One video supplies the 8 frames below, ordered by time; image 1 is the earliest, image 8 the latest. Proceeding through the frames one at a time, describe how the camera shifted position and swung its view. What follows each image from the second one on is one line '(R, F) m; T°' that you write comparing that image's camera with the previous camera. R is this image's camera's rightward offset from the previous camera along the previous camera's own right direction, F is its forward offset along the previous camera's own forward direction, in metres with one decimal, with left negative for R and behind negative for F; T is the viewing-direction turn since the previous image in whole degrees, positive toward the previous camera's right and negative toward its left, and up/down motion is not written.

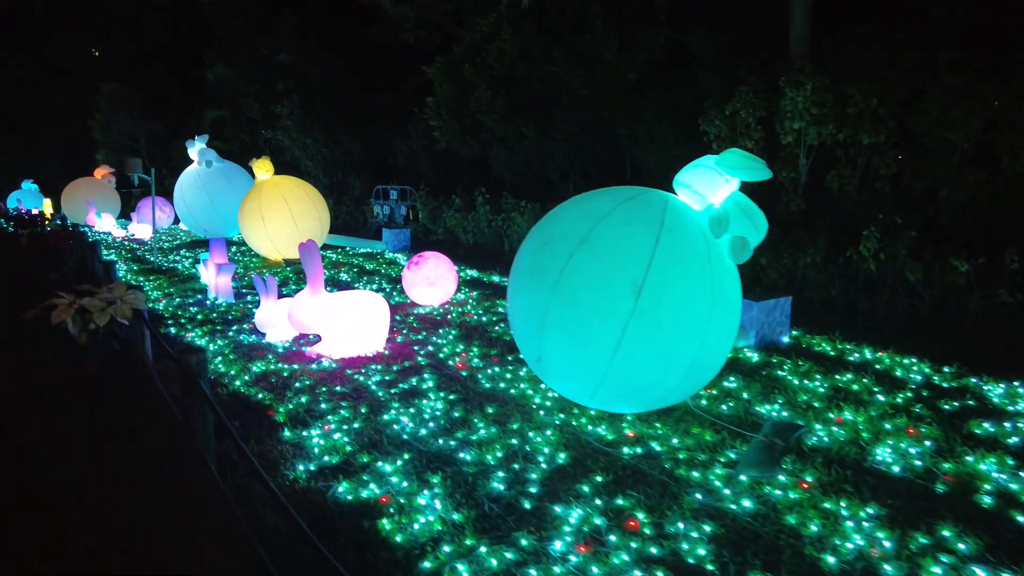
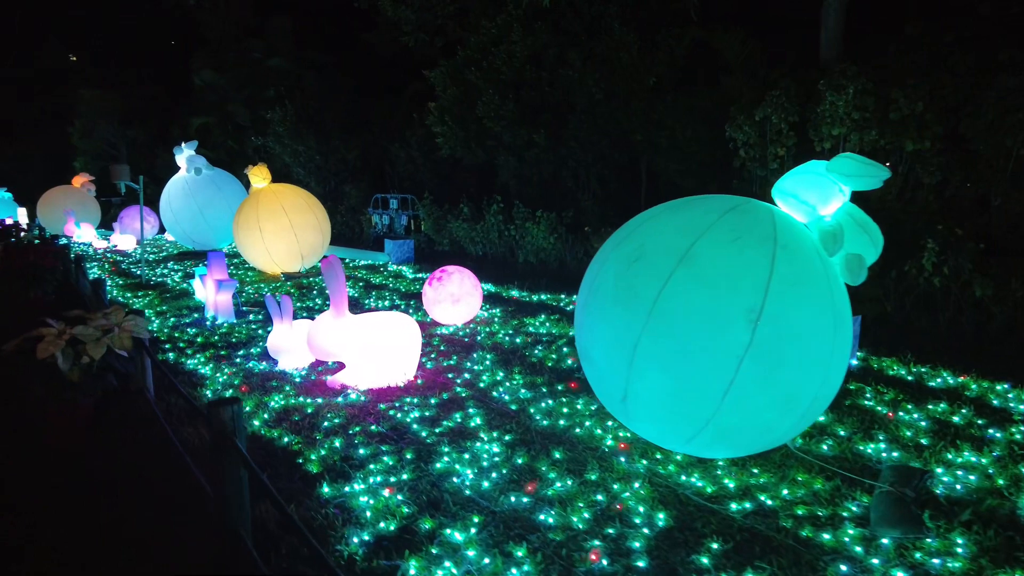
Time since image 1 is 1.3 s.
(-0.5, +0.6) m; +2°
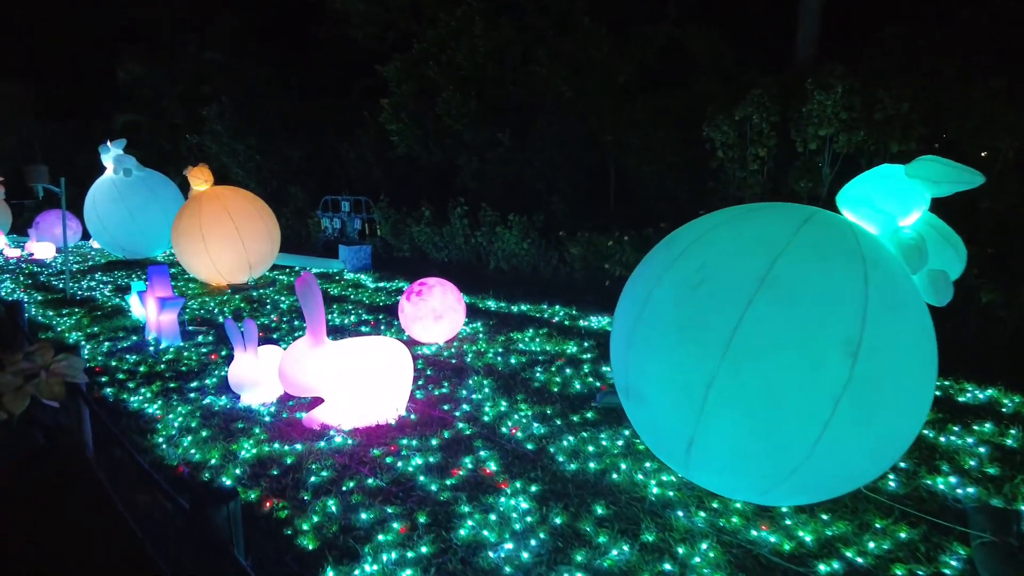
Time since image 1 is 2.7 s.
(-0.4, +0.6) m; +5°
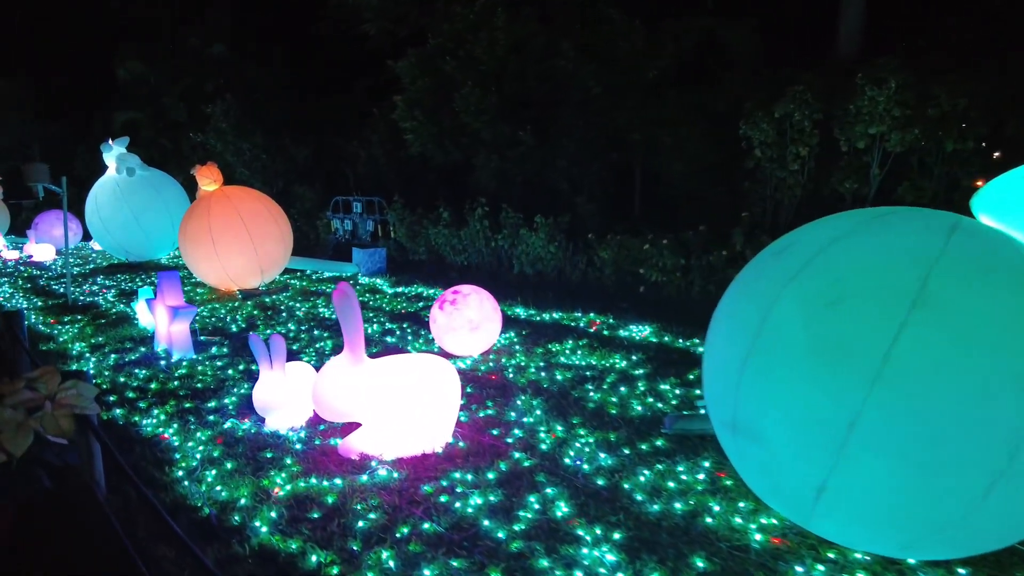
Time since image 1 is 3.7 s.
(-0.3, +0.4) m; 0°
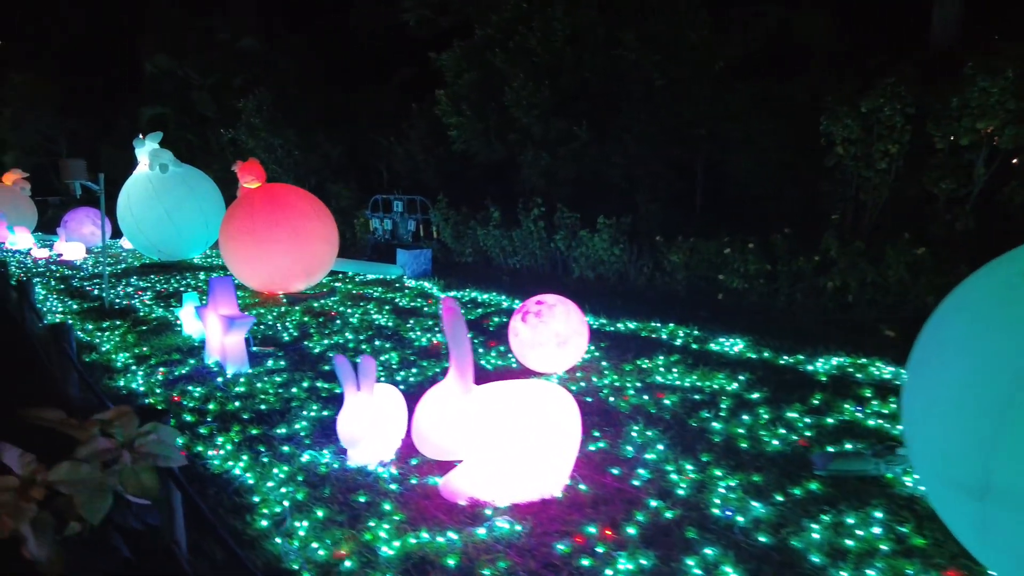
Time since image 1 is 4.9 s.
(-0.6, +0.5) m; -1°
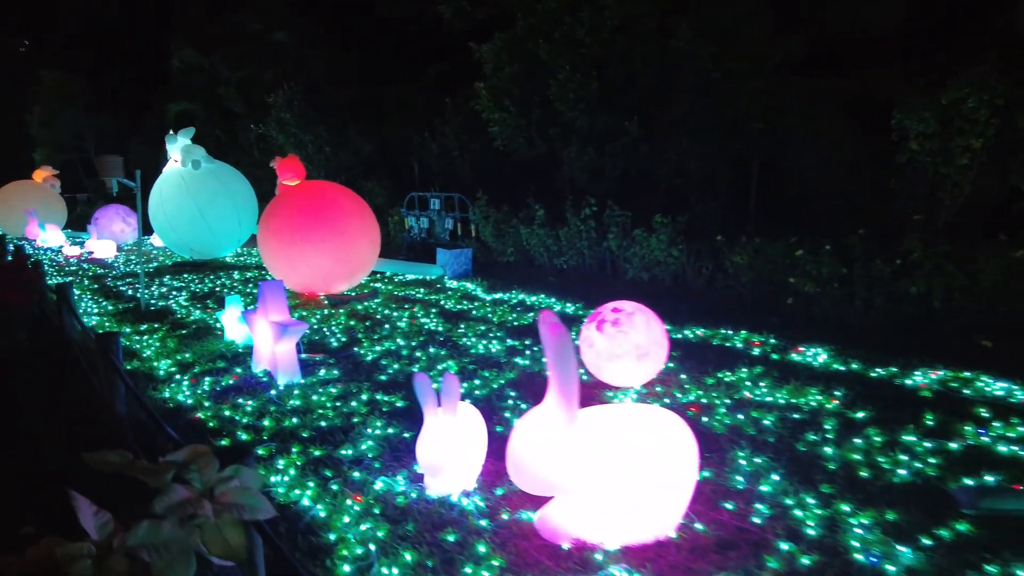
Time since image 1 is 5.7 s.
(-0.4, +0.4) m; -1°
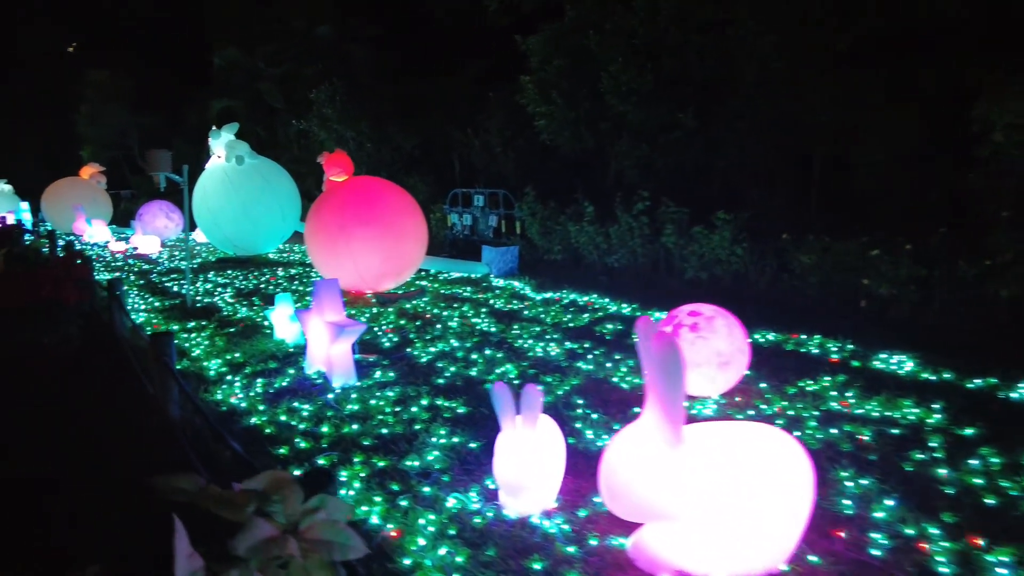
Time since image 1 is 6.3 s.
(-0.2, +0.2) m; -3°
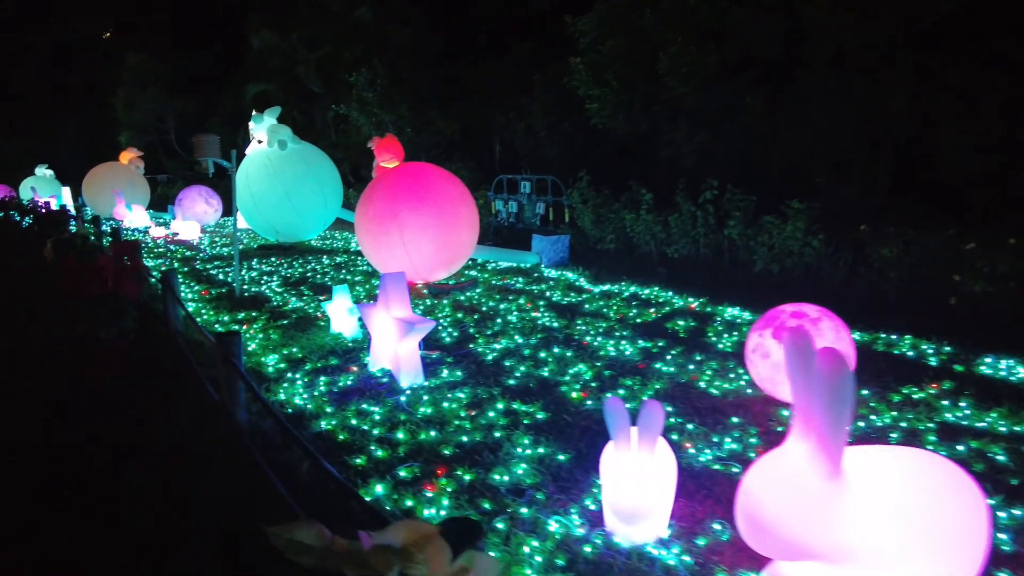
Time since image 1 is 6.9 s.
(-0.3, +0.3) m; -2°
